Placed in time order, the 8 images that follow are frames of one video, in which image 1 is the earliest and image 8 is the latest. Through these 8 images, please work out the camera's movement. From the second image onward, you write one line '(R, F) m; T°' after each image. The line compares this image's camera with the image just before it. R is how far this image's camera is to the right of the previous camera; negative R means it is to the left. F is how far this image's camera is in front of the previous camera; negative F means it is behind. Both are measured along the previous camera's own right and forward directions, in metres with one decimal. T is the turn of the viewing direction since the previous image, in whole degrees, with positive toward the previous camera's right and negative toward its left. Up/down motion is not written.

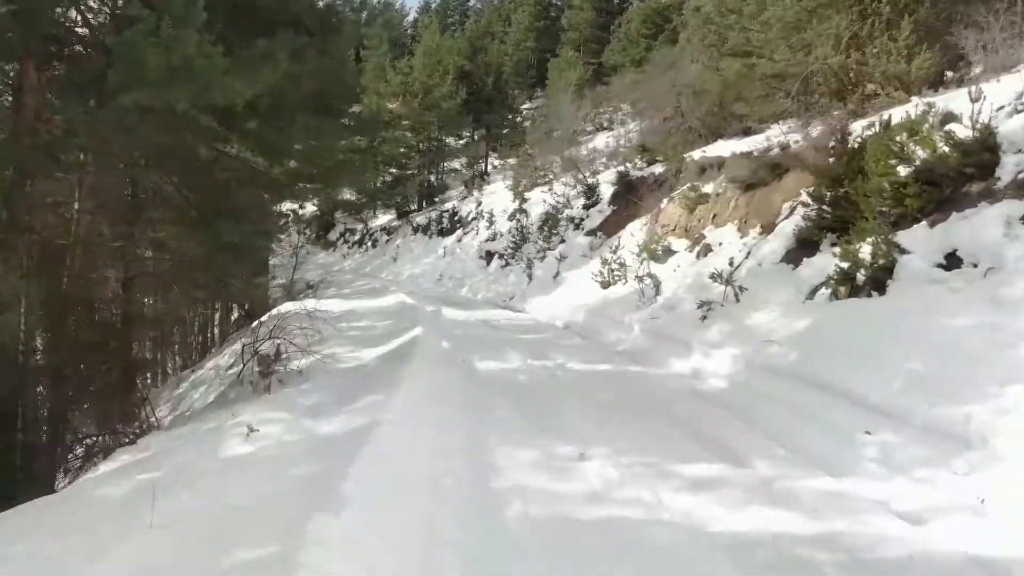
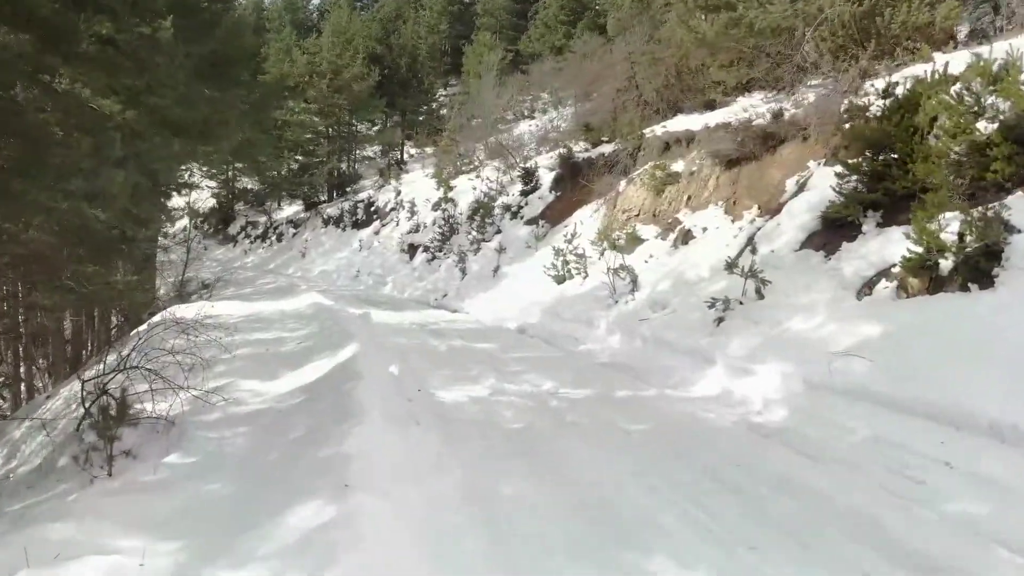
(-0.4, +1.9) m; +6°
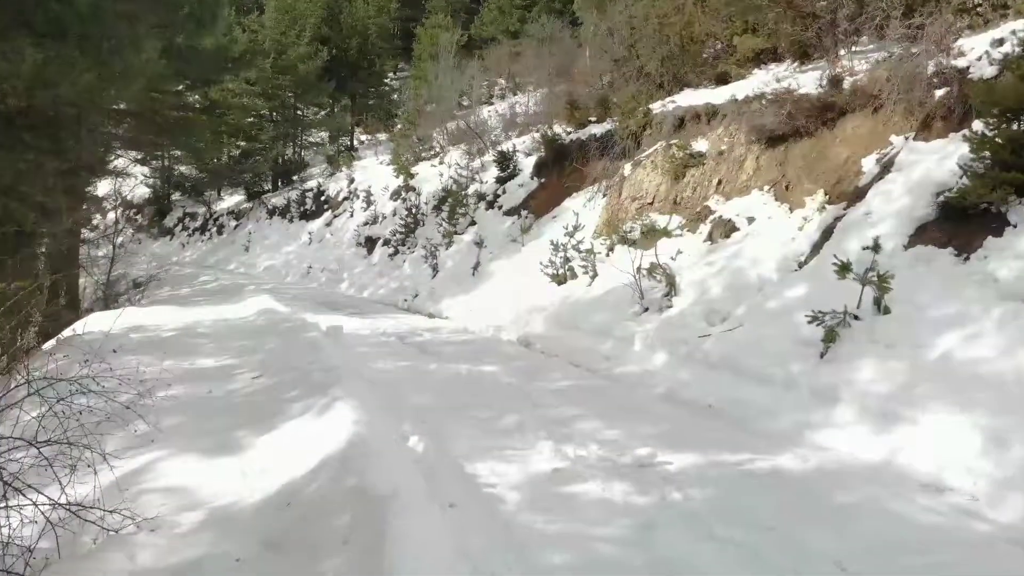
(-0.5, +1.7) m; +4°
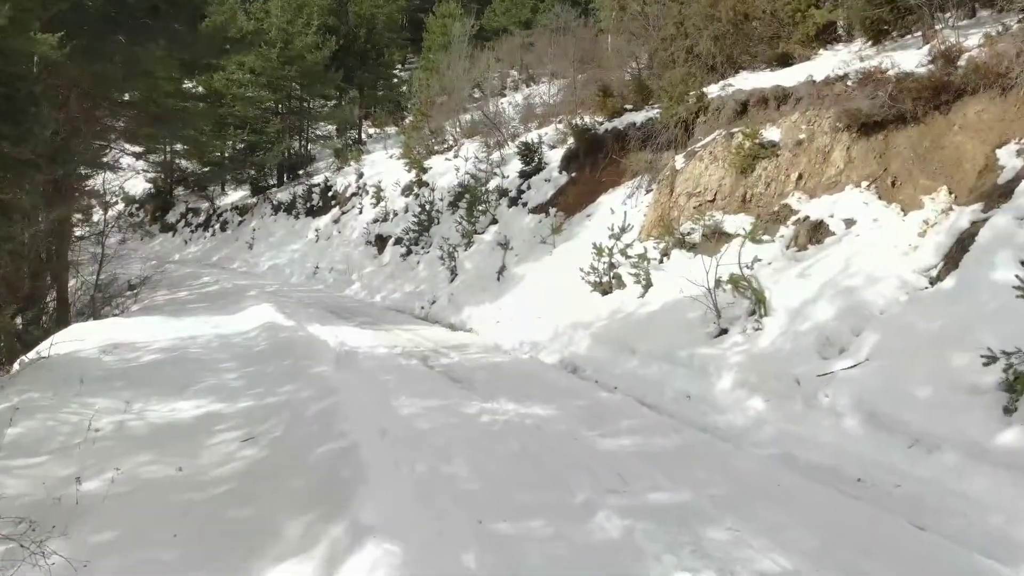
(-0.3, +1.2) m; 0°
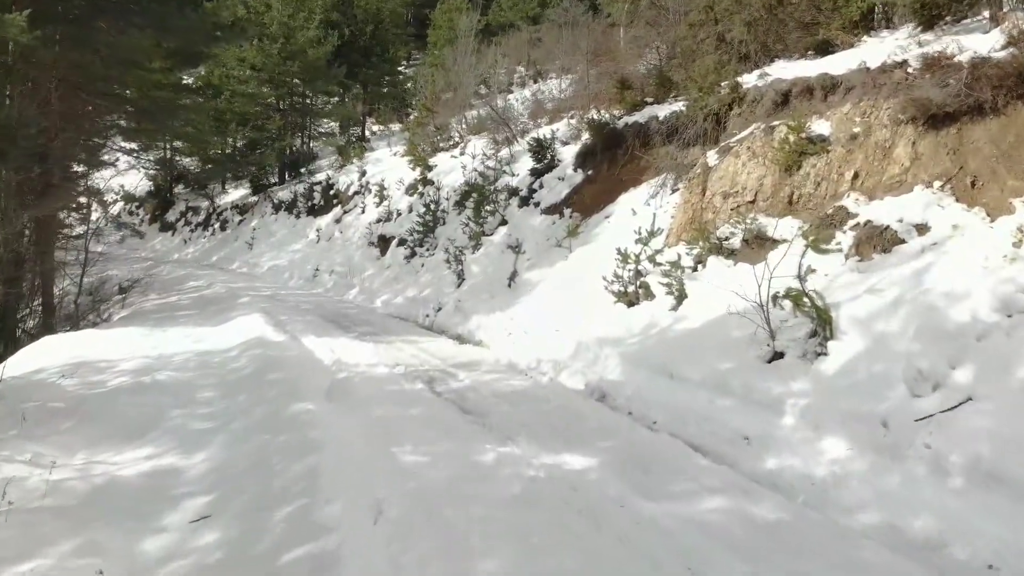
(-0.1, +0.8) m; 0°
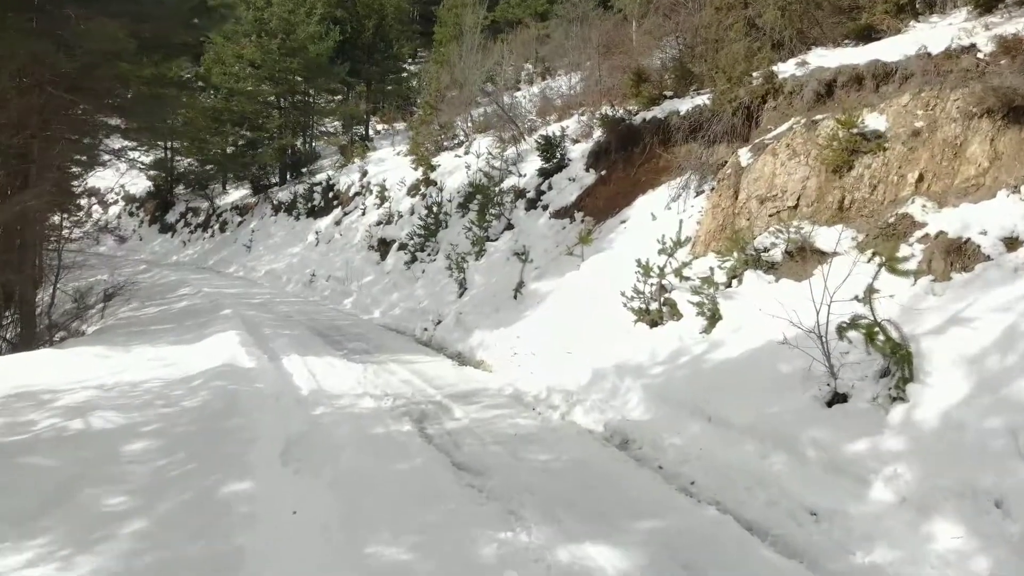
(0.0, +0.8) m; -1°
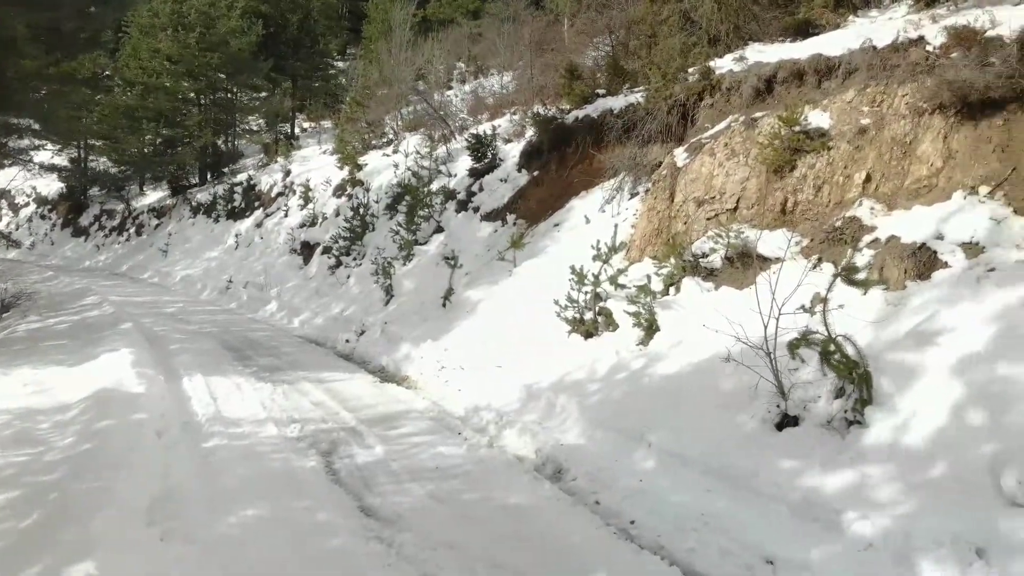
(+0.1, +0.5) m; +5°
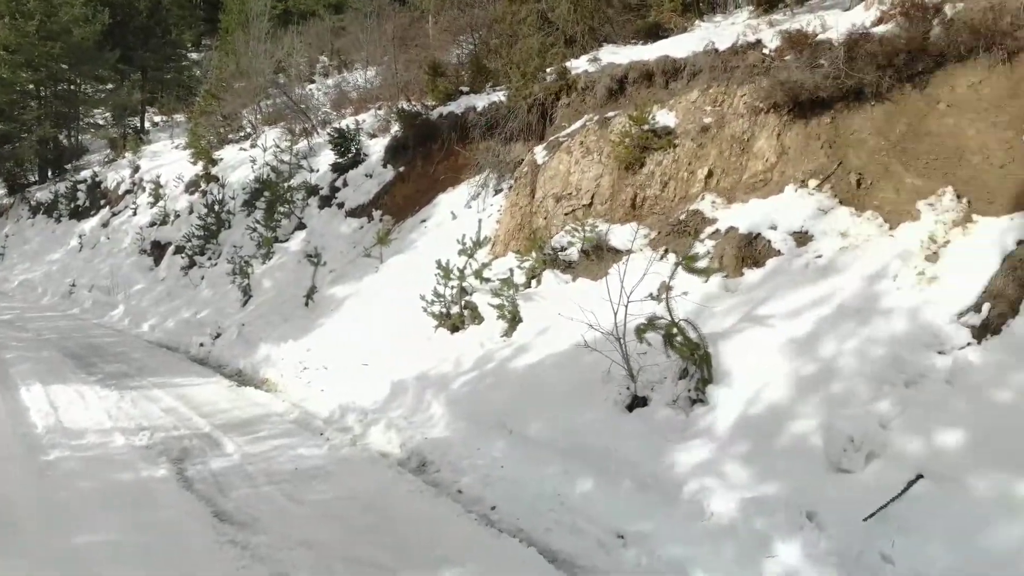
(+0.1, 0.0) m; +9°
